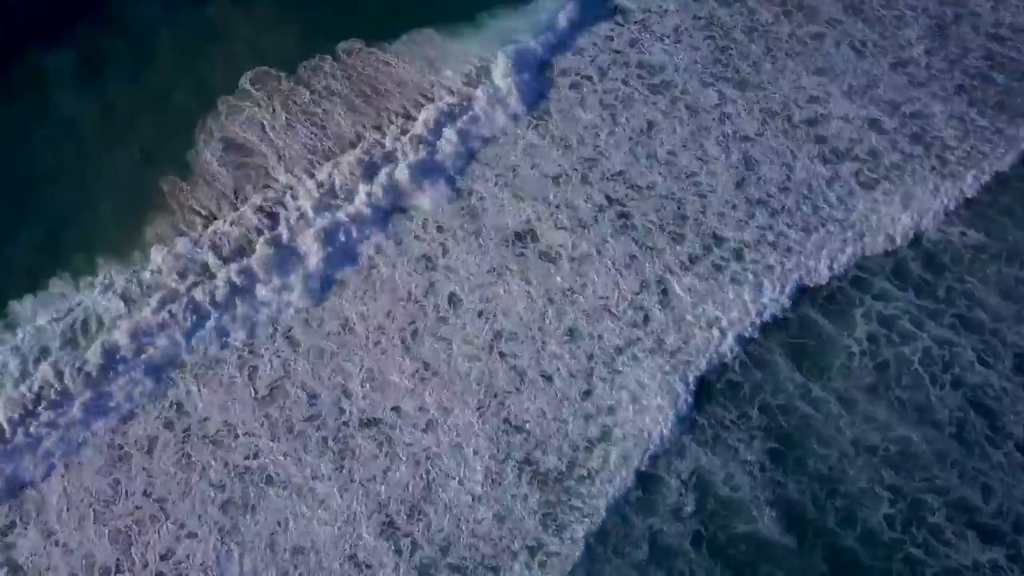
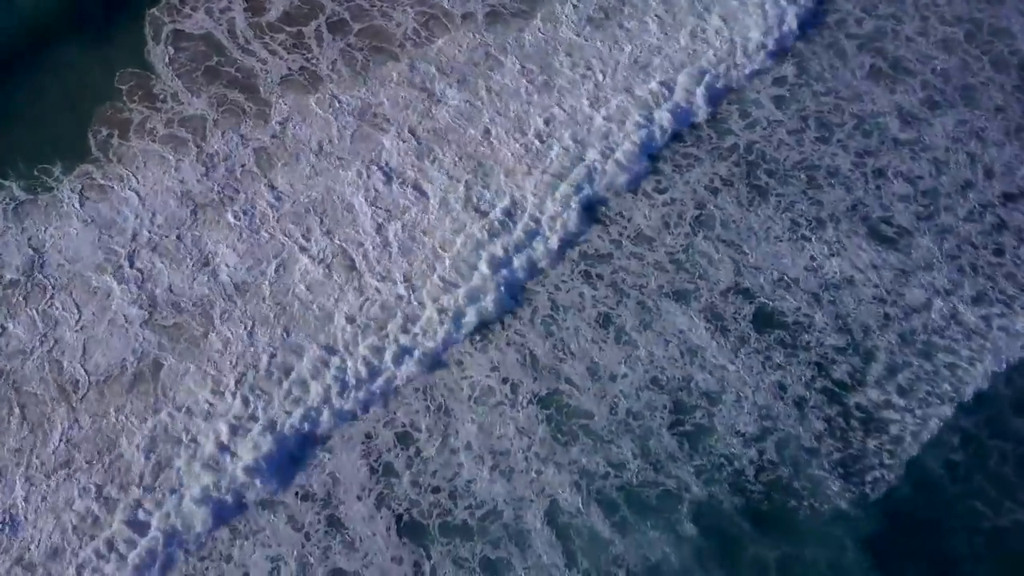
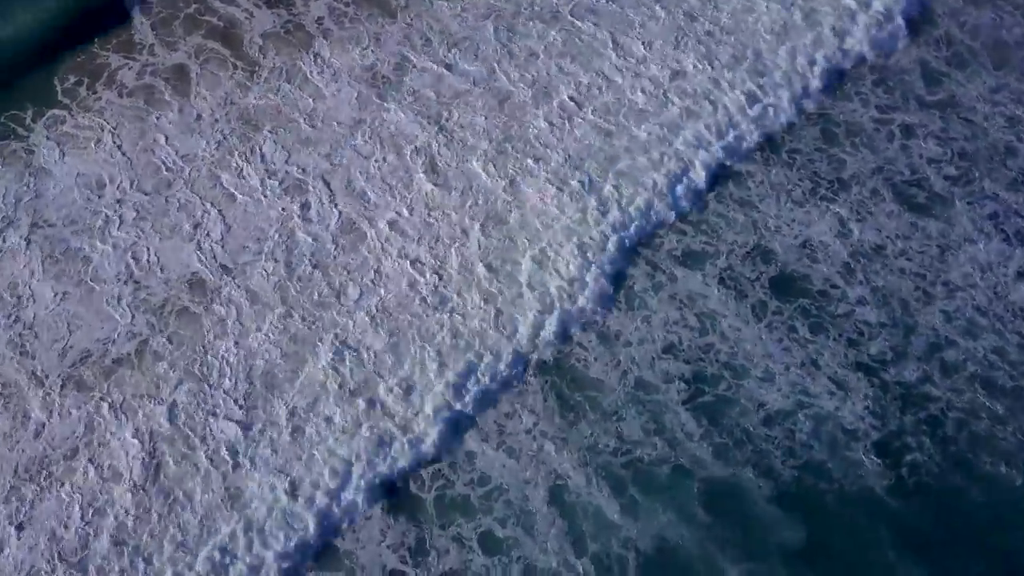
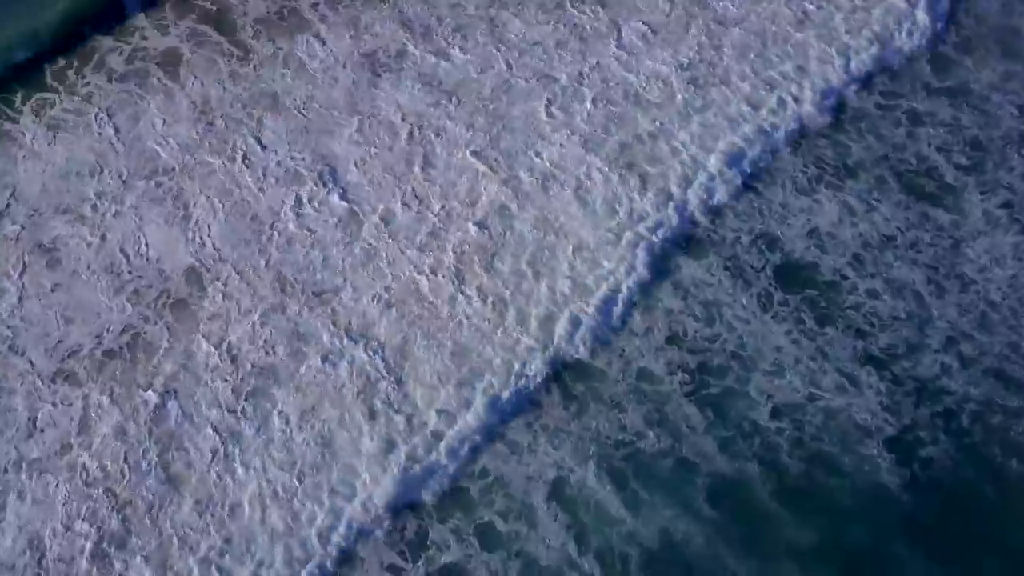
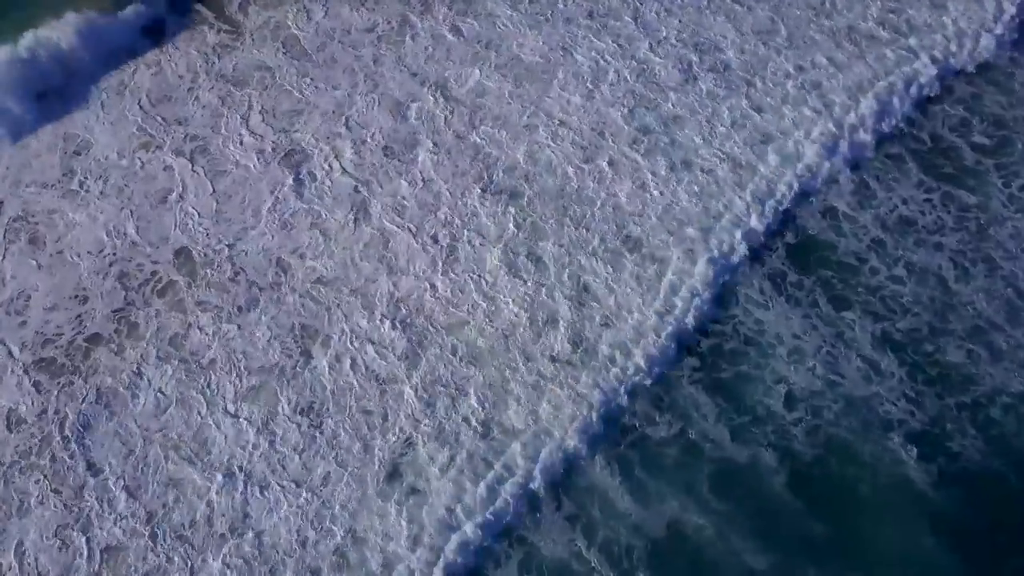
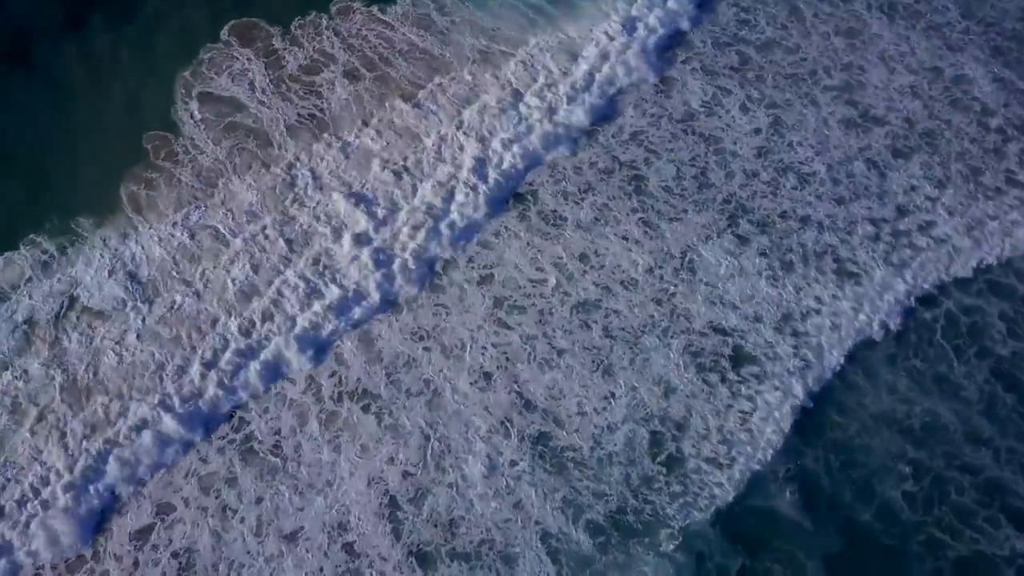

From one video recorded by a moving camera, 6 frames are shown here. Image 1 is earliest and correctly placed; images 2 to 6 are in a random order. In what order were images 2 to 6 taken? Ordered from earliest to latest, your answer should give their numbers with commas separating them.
6, 2, 3, 4, 5
